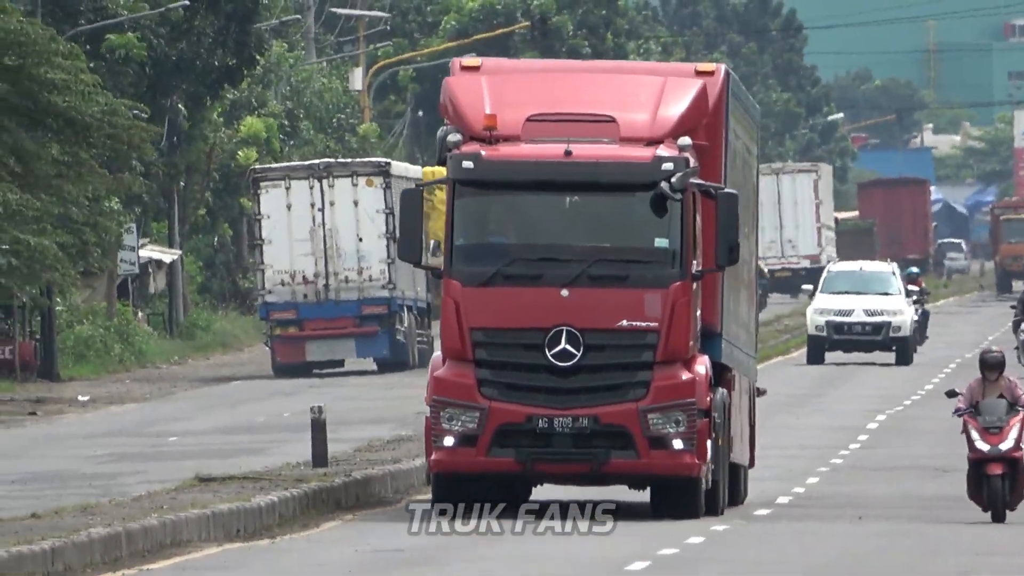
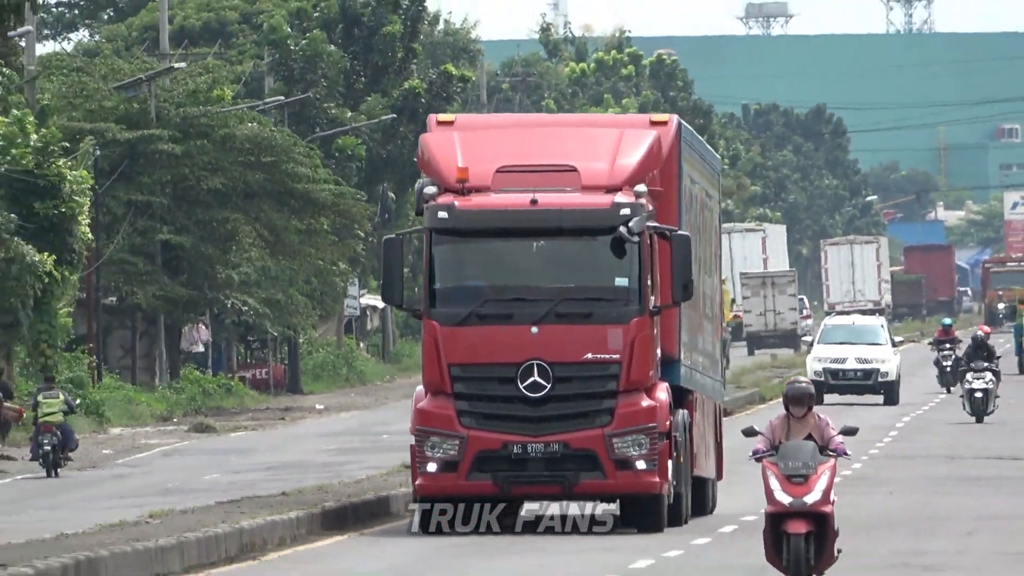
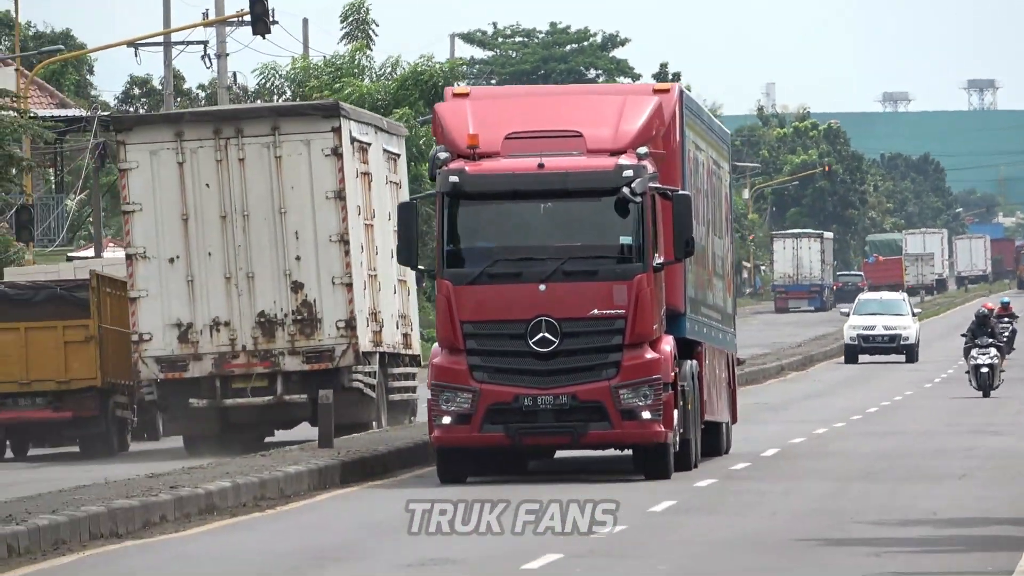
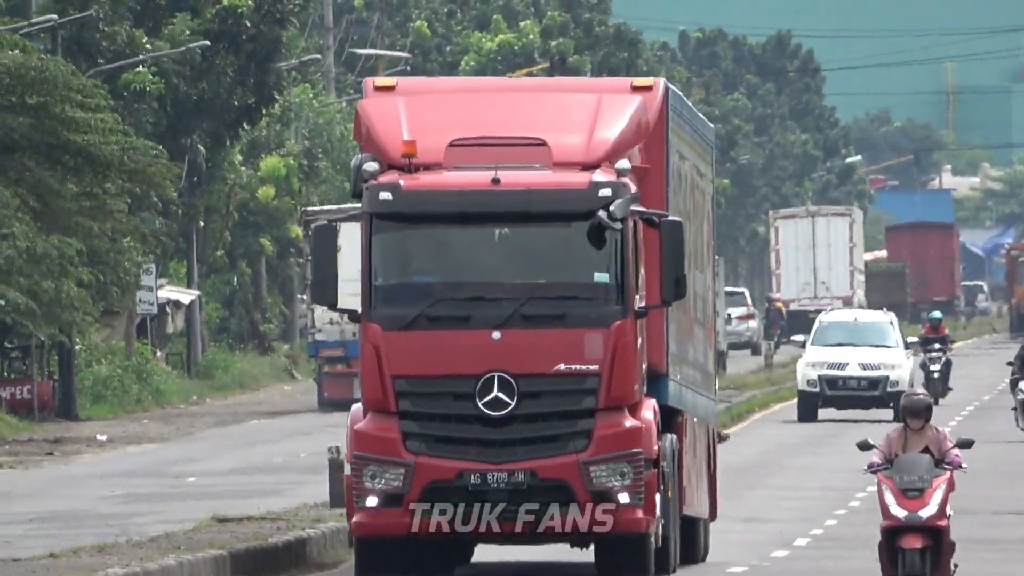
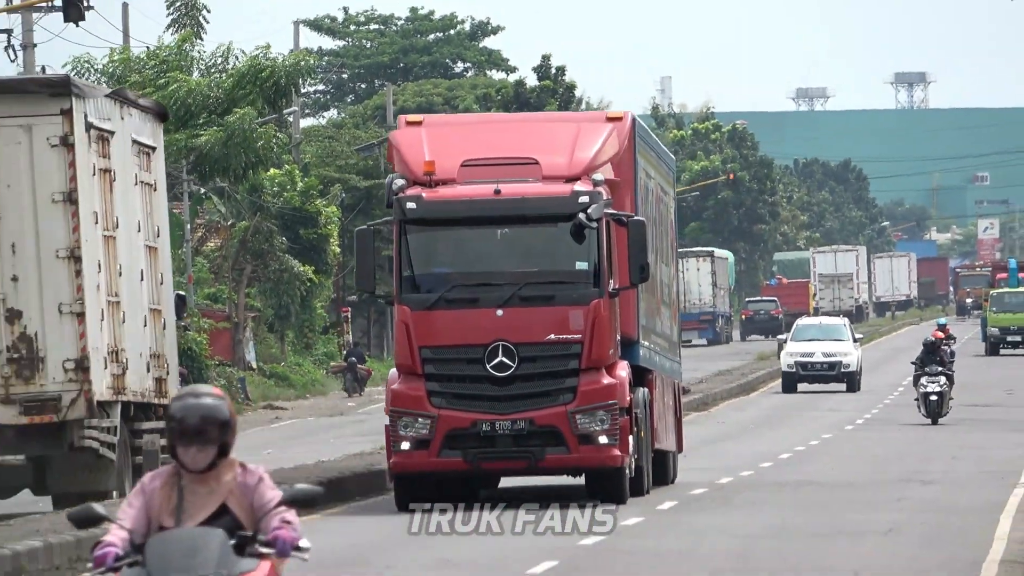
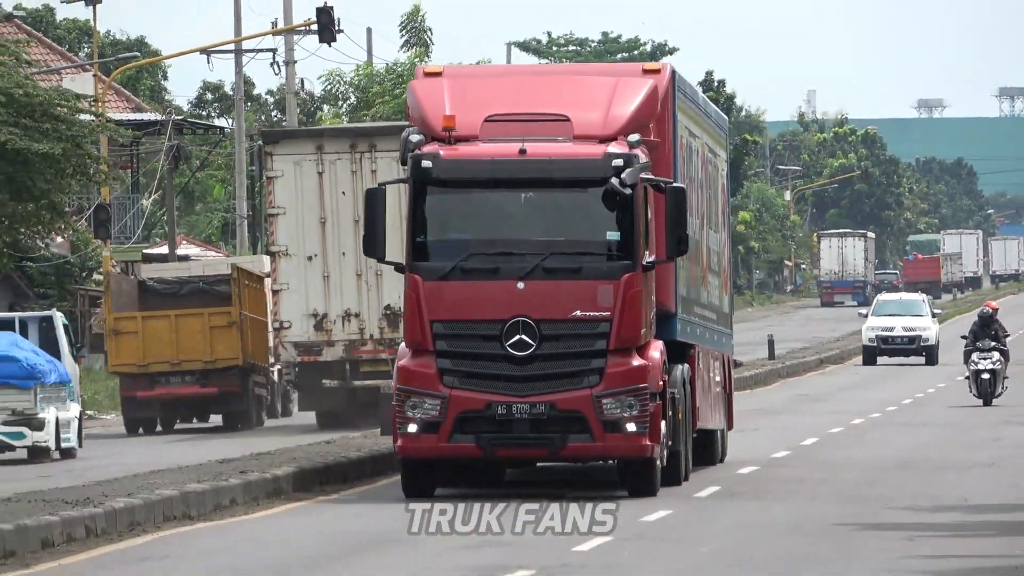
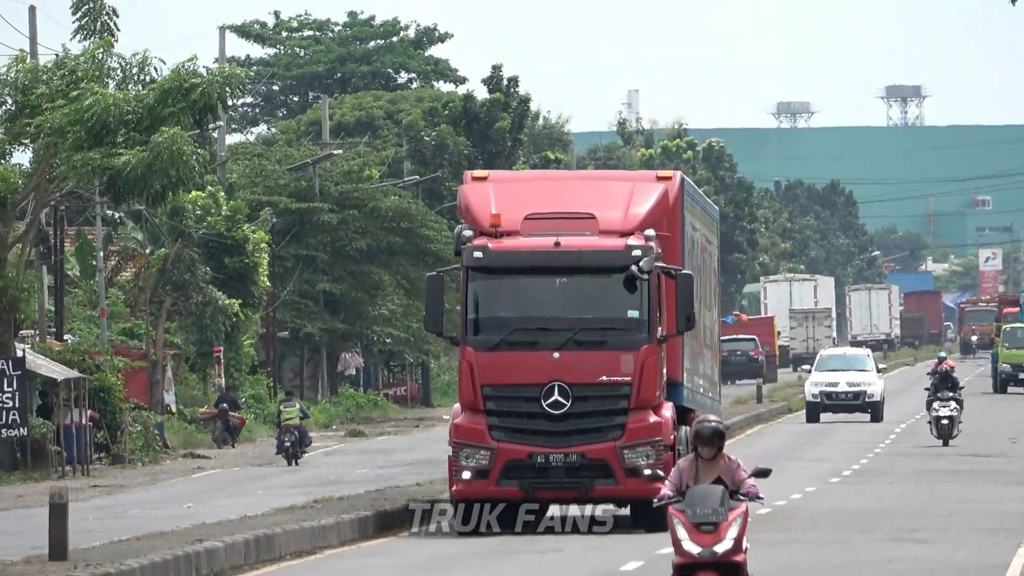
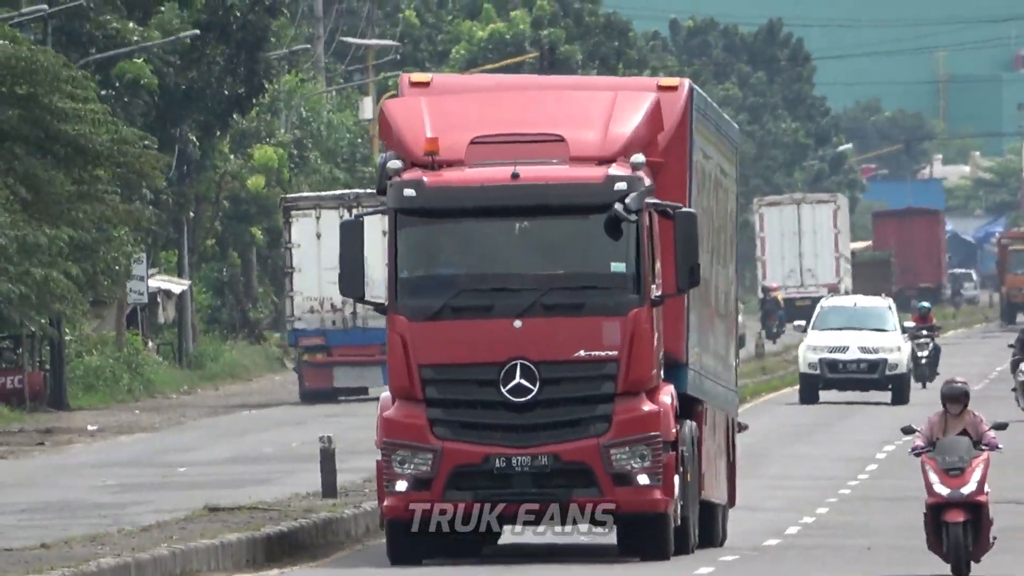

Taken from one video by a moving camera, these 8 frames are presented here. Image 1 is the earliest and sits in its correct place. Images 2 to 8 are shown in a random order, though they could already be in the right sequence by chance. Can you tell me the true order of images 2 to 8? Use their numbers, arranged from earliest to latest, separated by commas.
8, 4, 2, 7, 5, 3, 6
